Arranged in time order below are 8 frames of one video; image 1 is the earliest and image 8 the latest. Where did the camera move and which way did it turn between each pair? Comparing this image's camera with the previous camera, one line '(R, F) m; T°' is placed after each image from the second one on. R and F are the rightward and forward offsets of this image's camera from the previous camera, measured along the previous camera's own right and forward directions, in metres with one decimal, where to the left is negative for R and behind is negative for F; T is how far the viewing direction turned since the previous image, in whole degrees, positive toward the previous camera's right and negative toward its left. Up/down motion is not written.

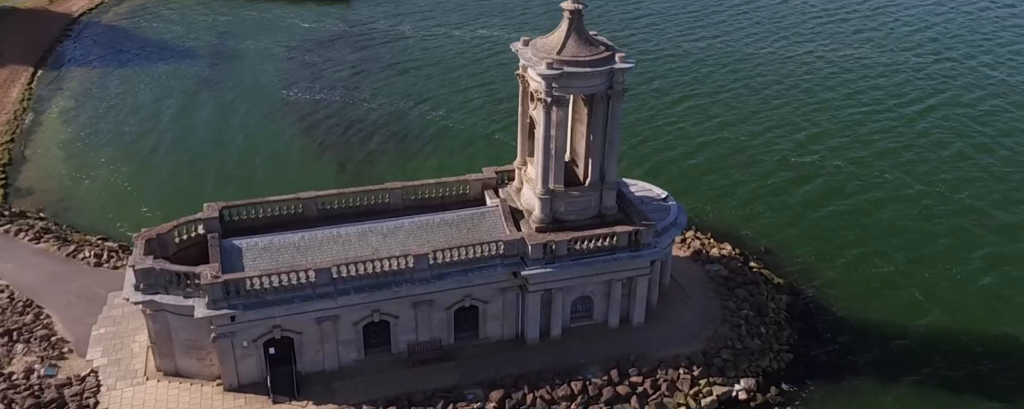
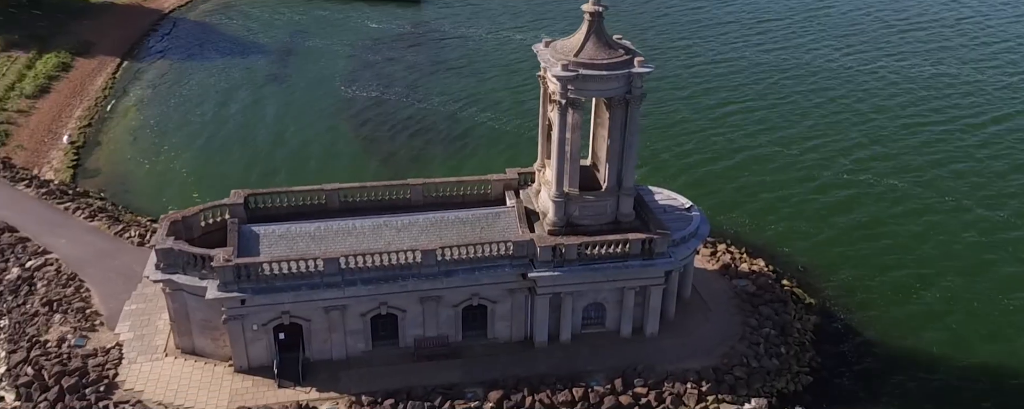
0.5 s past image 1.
(+3.9, +0.2) m; -7°
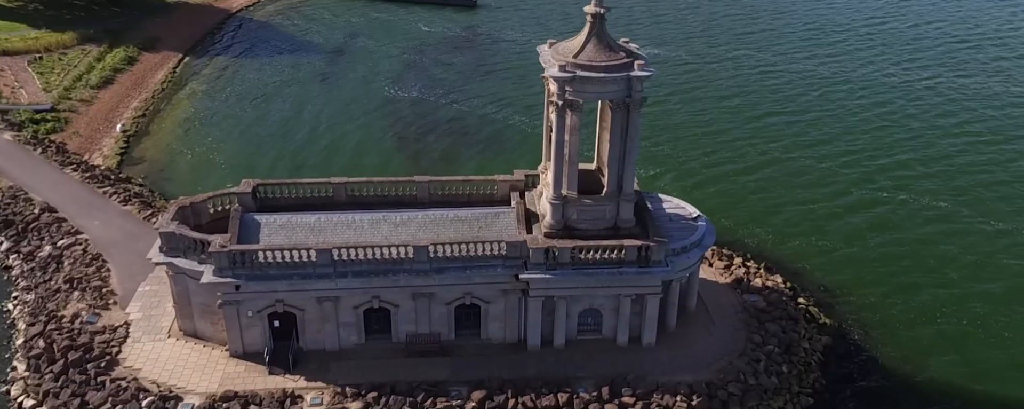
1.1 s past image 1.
(+4.0, +0.5) m; -6°
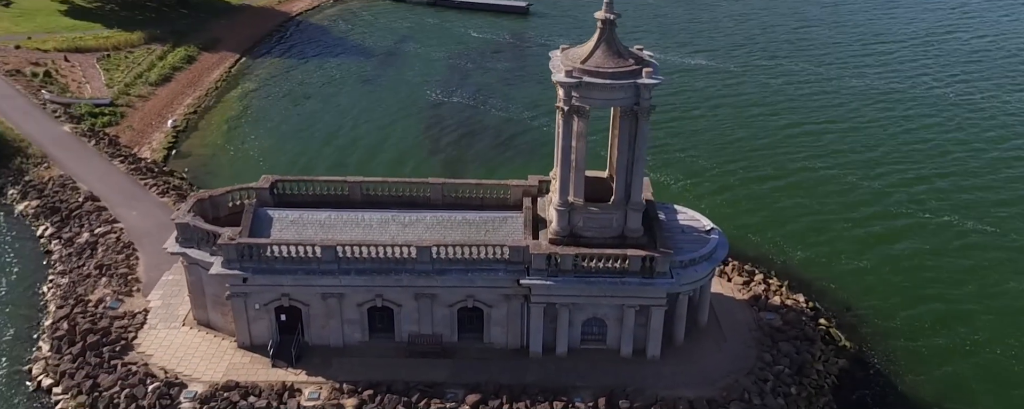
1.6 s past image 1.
(+3.1, +0.3) m; -5°
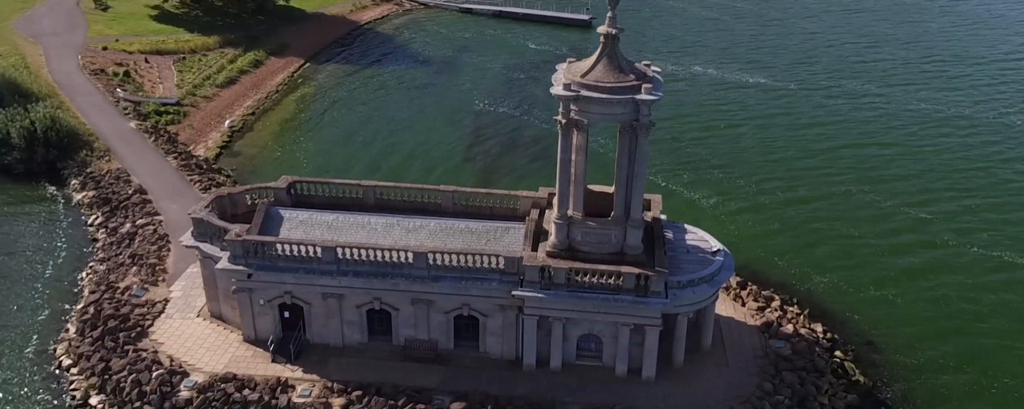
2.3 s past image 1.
(+4.2, +0.2) m; -6°
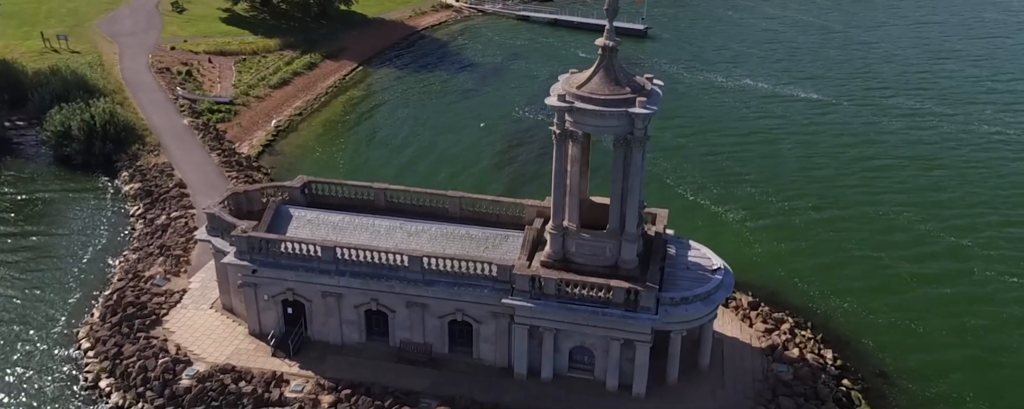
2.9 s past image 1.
(+3.7, +0.1) m; -5°
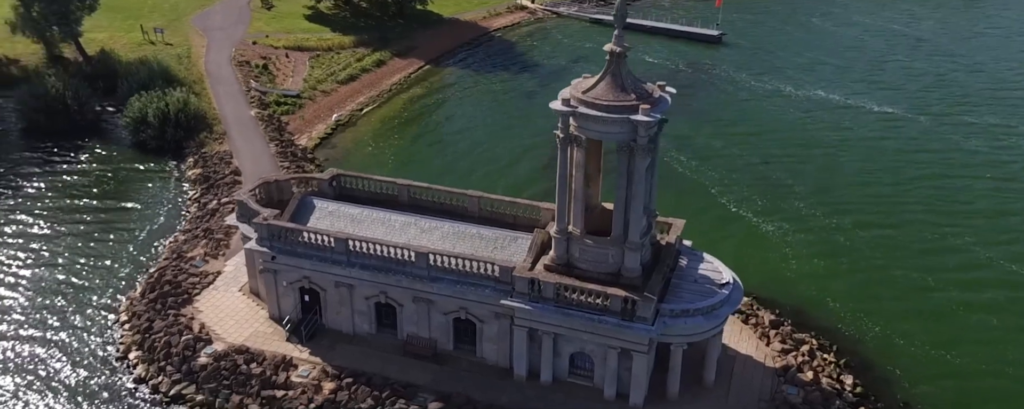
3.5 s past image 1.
(+4.0, +0.1) m; -7°
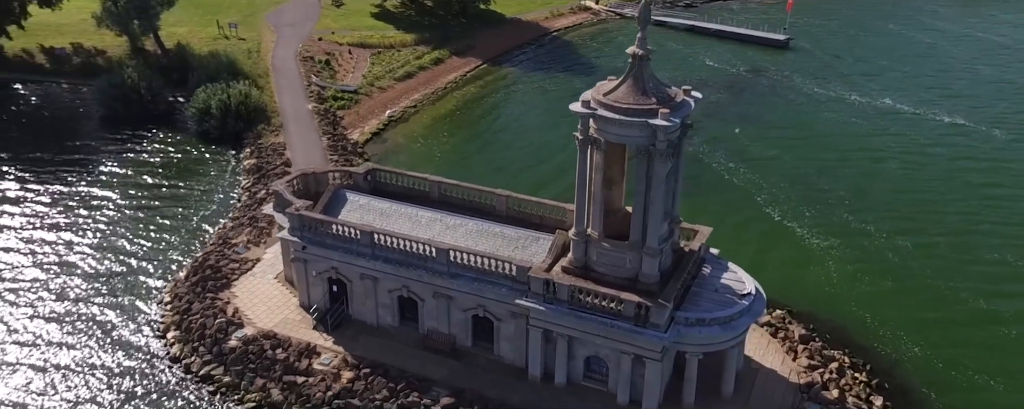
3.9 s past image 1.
(+2.4, 0.0) m; -5°
